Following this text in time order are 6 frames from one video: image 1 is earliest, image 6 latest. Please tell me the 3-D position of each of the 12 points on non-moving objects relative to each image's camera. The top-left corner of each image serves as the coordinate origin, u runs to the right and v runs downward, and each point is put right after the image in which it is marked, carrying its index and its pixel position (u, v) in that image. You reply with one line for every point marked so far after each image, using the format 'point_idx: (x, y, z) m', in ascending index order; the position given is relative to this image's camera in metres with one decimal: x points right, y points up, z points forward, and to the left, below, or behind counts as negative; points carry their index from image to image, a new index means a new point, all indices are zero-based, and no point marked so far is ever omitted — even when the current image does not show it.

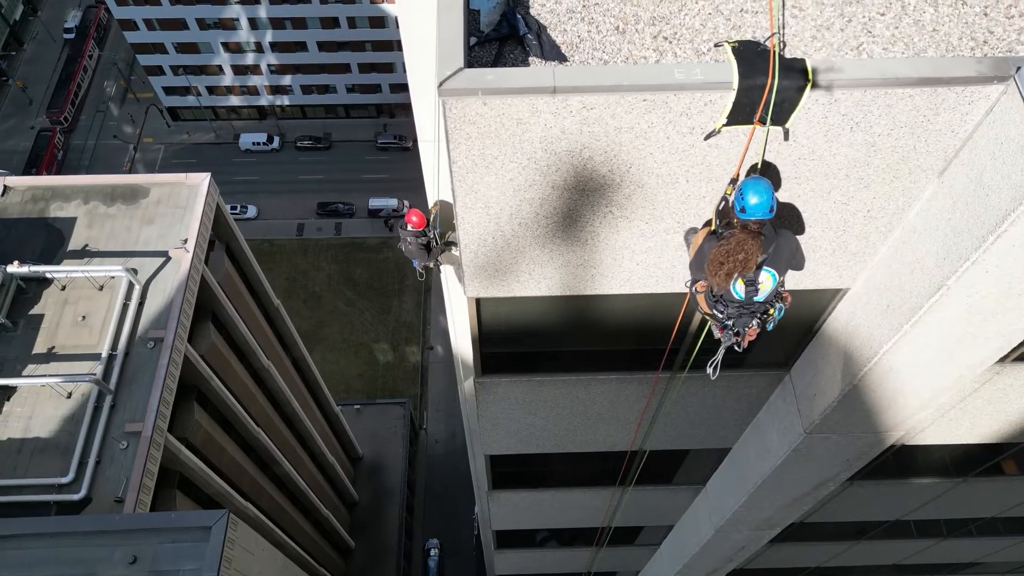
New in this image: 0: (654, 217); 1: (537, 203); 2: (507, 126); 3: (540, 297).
0: (+0.9, +0.4, +3.9) m
1: (+0.2, +0.5, +3.8) m
2: (0.0, +0.8, +3.4) m
3: (+0.2, -0.1, +4.8) m
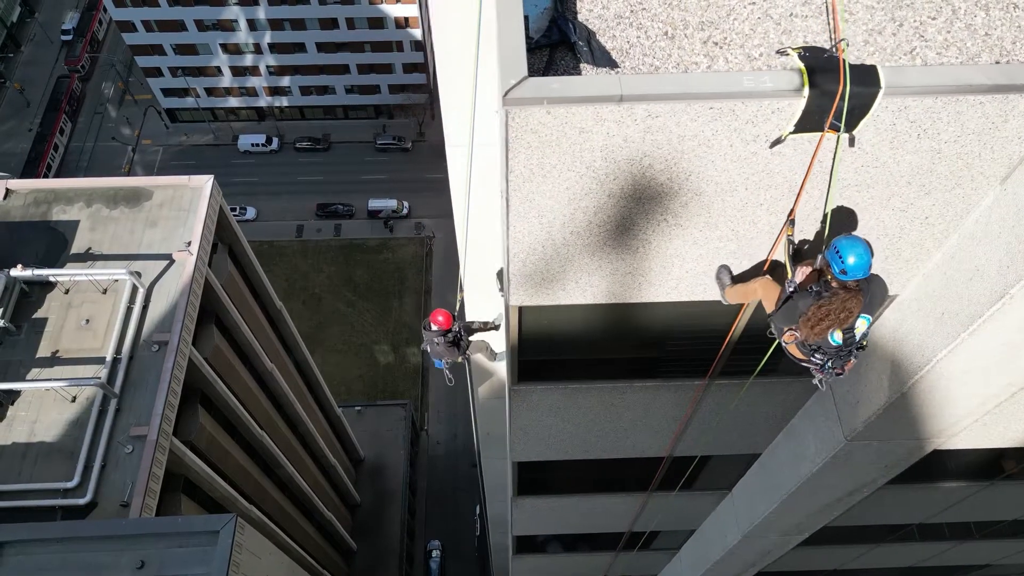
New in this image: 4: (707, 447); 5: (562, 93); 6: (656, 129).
0: (+1.2, +0.4, +3.9) m
1: (+0.5, +0.5, +3.8) m
2: (+0.3, +0.8, +3.3) m
3: (+0.5, -0.1, +4.7) m
4: (+2.2, -1.8, +7.3) m
5: (+0.3, +0.9, +3.1) m
6: (+0.7, +0.8, +3.3) m
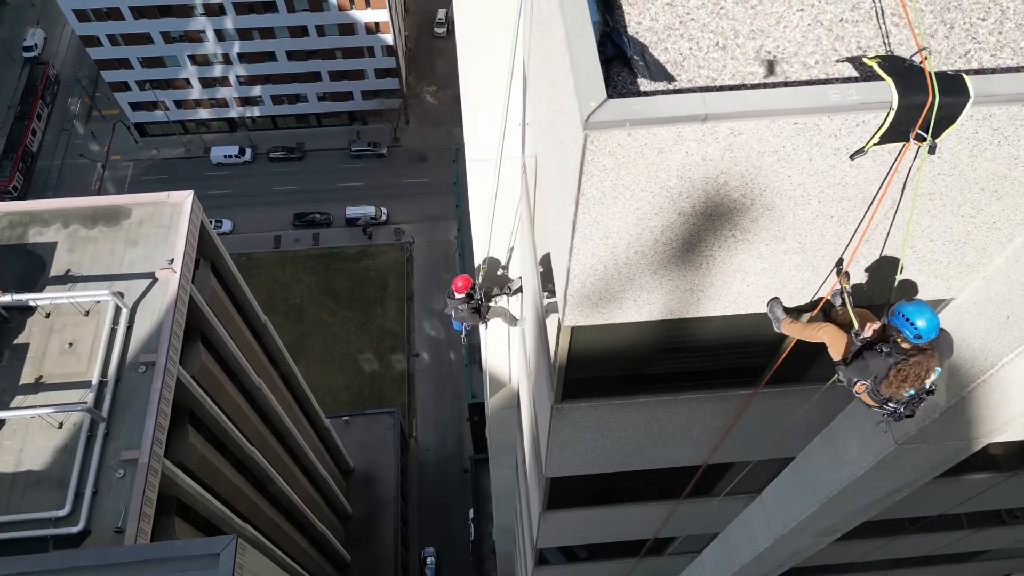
0: (+1.6, +0.3, +3.8) m
1: (+0.9, +0.4, +3.7) m
2: (+0.7, +0.7, +3.2) m
3: (+0.9, -0.3, +4.6) m
4: (+2.6, -1.9, +7.2) m
5: (+0.7, +0.8, +3.0) m
6: (+1.1, +0.7, +3.2) m
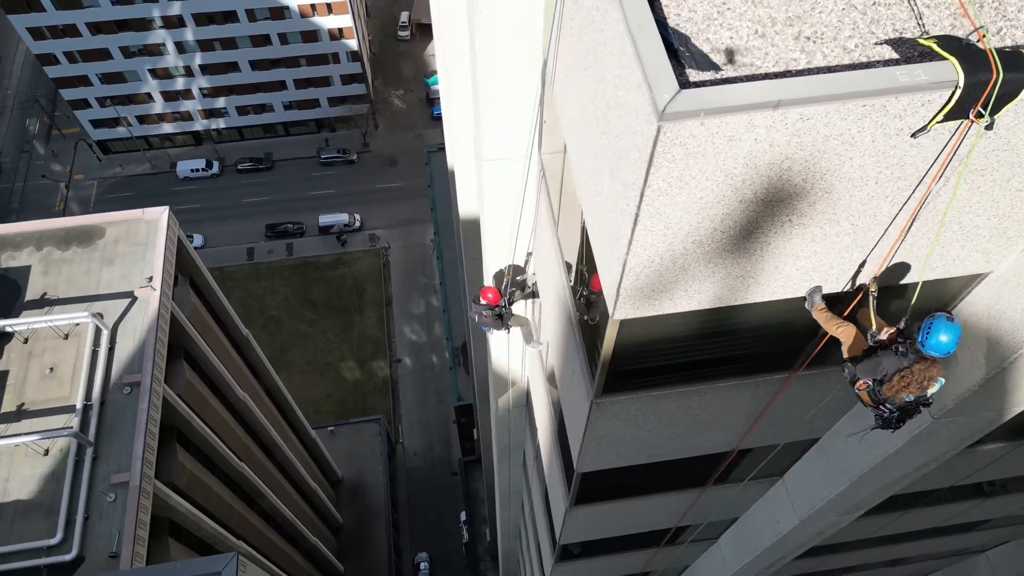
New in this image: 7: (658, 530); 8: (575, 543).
0: (+1.9, +0.4, +3.9) m
1: (+1.2, +0.4, +3.7) m
2: (+1.0, +0.7, +3.2) m
3: (+1.3, -0.2, +4.7) m
4: (+2.9, -1.7, +7.3) m
5: (+1.0, +0.9, +3.0) m
6: (+1.5, +0.8, +3.2) m
7: (+2.4, -4.2, +11.0) m
8: (+1.0, -4.4, +10.9) m
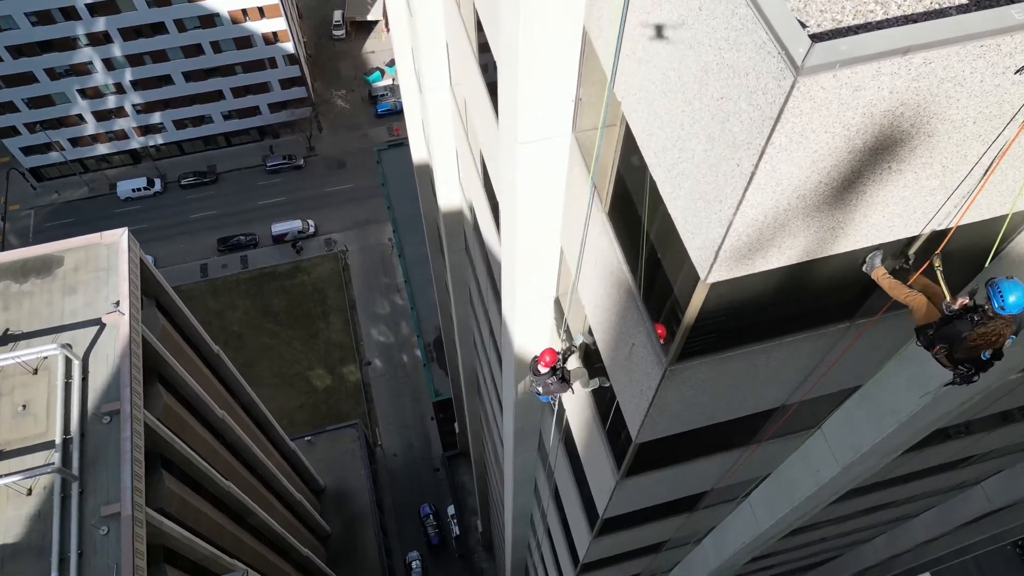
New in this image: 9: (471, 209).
0: (+2.6, +0.8, +4.0) m
1: (+1.9, +0.7, +3.8) m
2: (+1.7, +1.0, +3.3) m
3: (+1.9, +0.1, +4.8) m
4: (+3.6, -1.2, +7.5) m
5: (+1.7, +1.1, +3.1) m
6: (+2.1, +1.1, +3.3) m
7: (+3.1, -3.6, +11.2) m
8: (+1.7, -4.0, +11.1) m
9: (-1.2, +2.1, +16.9) m
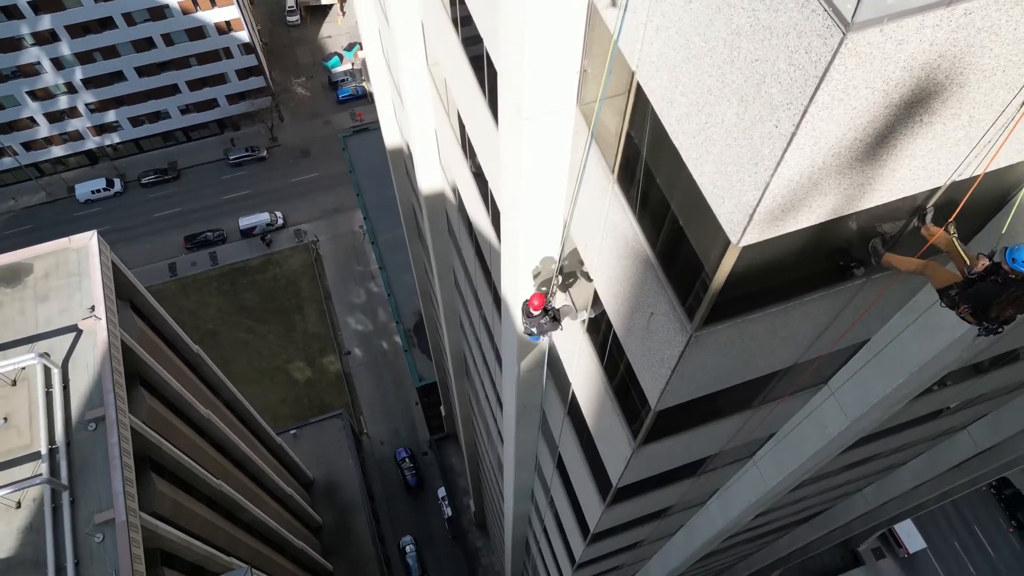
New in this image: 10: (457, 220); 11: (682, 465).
0: (+2.8, +1.1, +4.1) m
1: (+2.1, +1.0, +3.8) m
2: (+1.9, +1.2, +3.3) m
3: (+2.2, +0.4, +4.8) m
4: (+3.8, -0.7, +7.7) m
5: (+1.9, +1.4, +3.1) m
6: (+2.4, +1.4, +3.3) m
7: (+3.3, -3.1, +11.4) m
8: (+2.0, -3.5, +11.2) m
9: (-1.5, +2.6, +16.8) m
10: (-1.5, +1.9, +17.7) m
11: (+3.1, -3.0, +11.2) m
